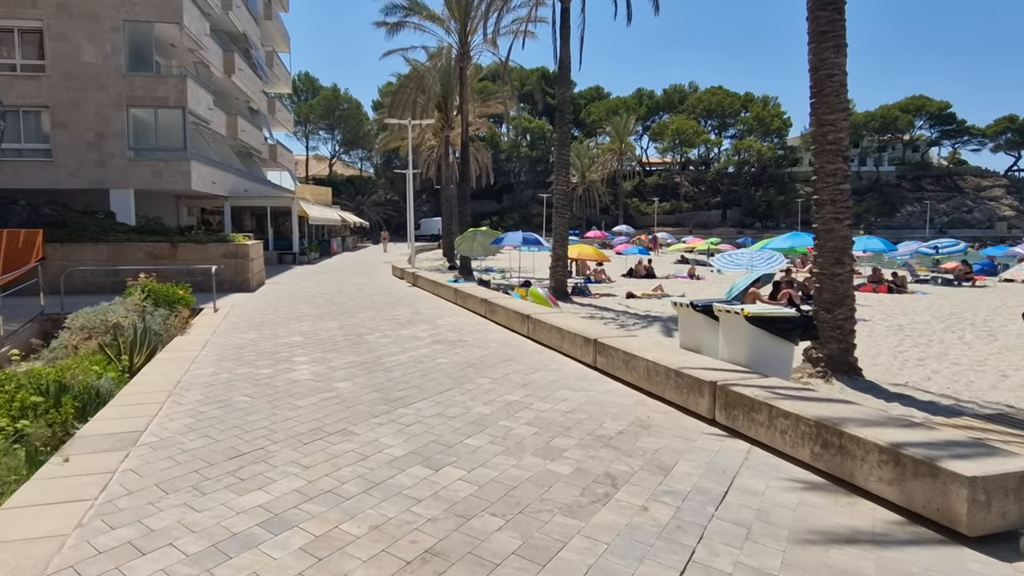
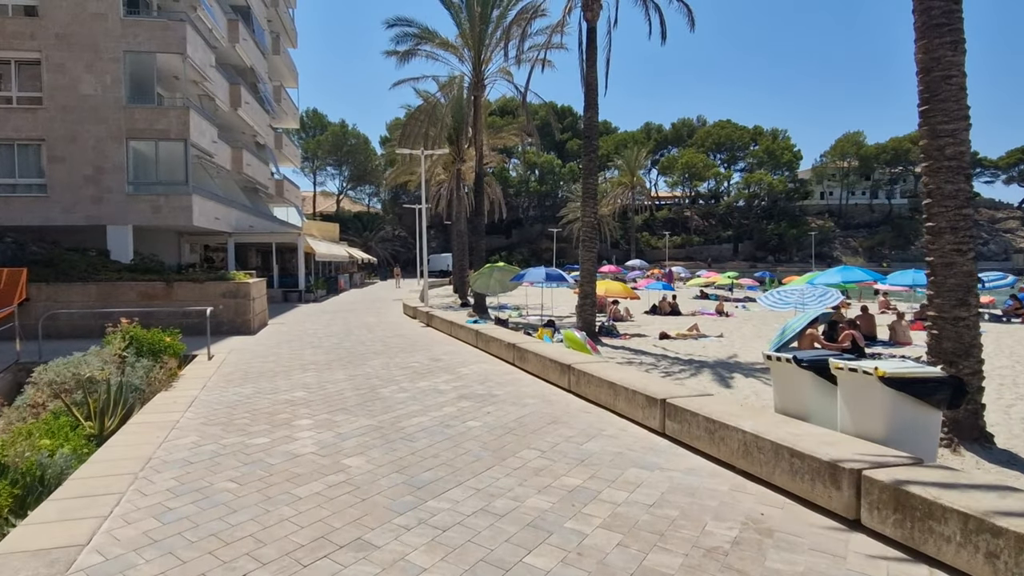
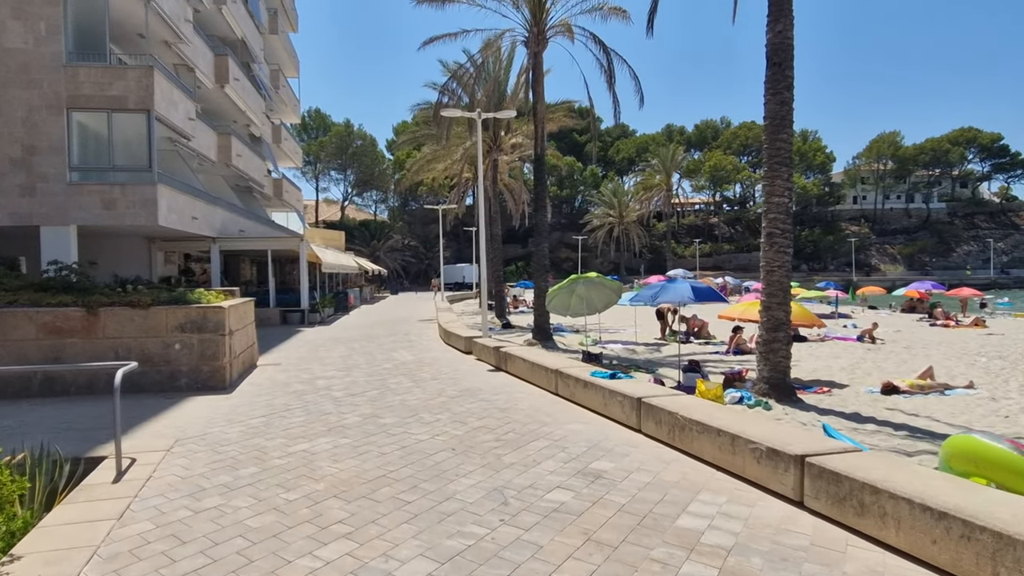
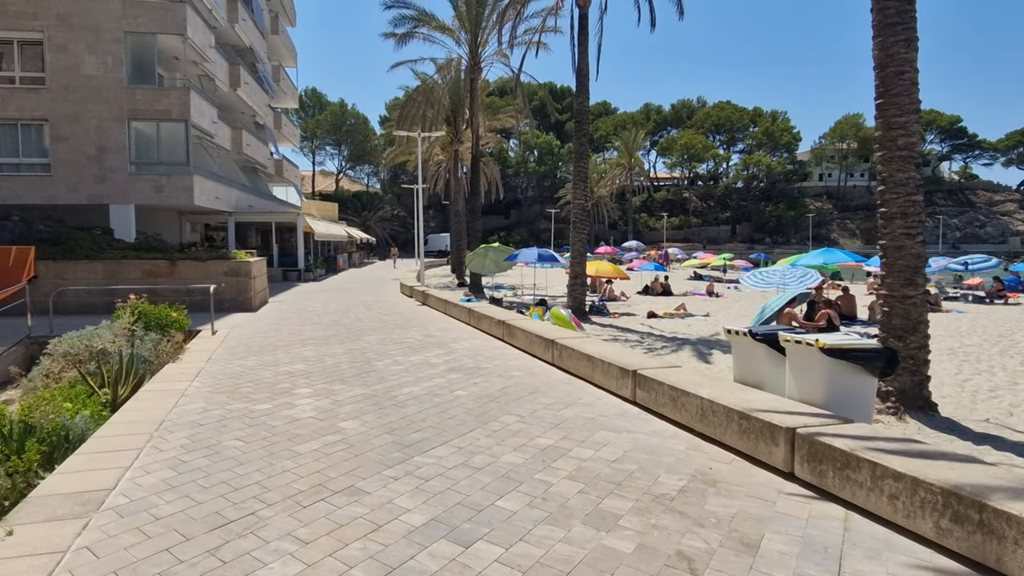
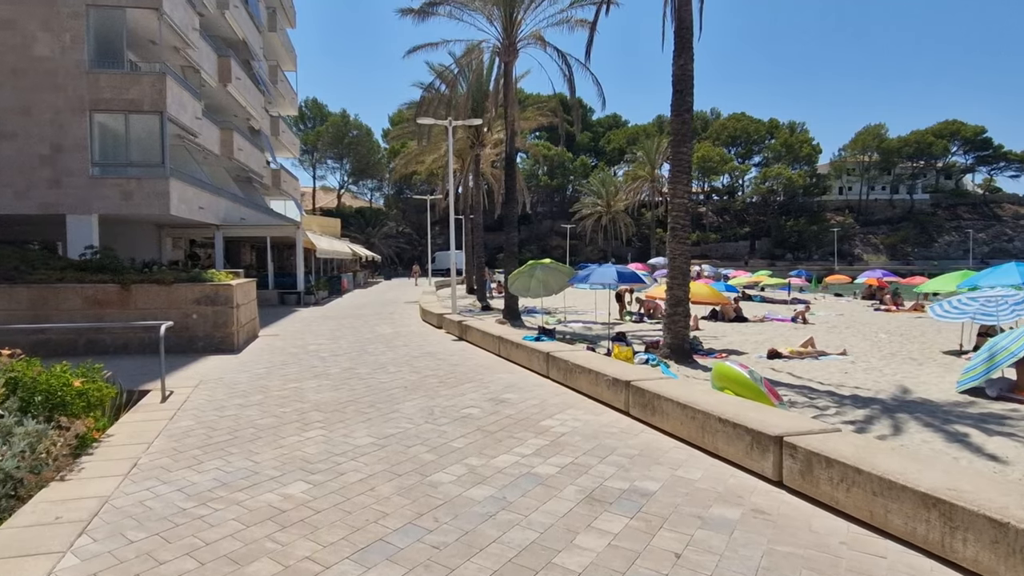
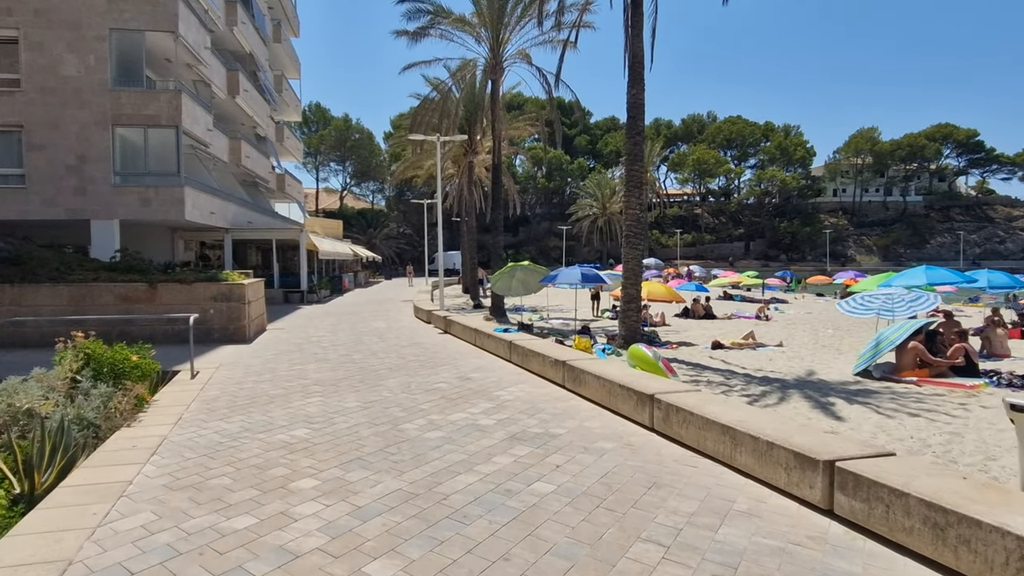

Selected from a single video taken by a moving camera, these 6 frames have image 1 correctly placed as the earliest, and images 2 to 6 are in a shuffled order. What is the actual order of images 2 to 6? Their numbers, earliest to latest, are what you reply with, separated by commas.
4, 2, 6, 5, 3
